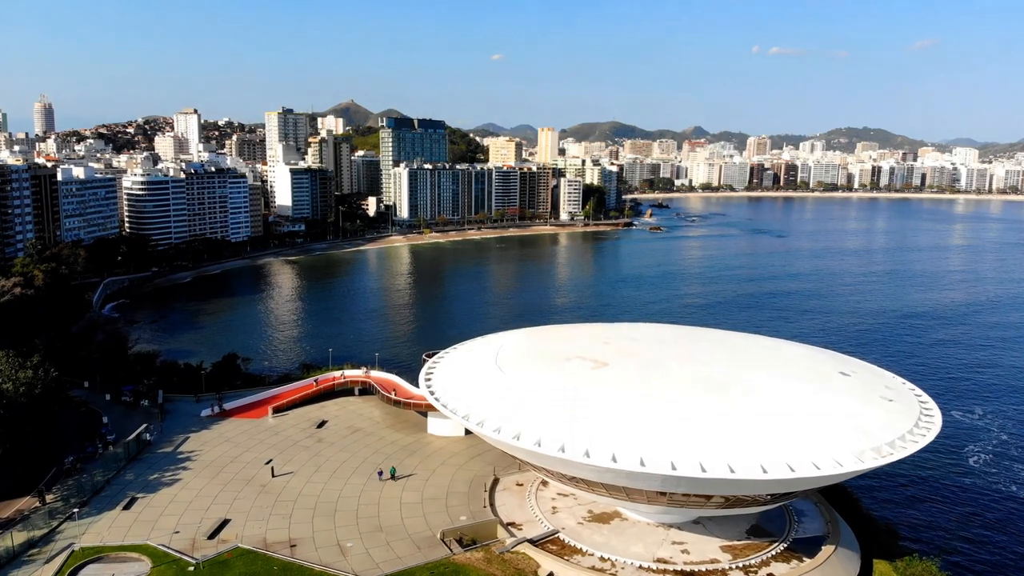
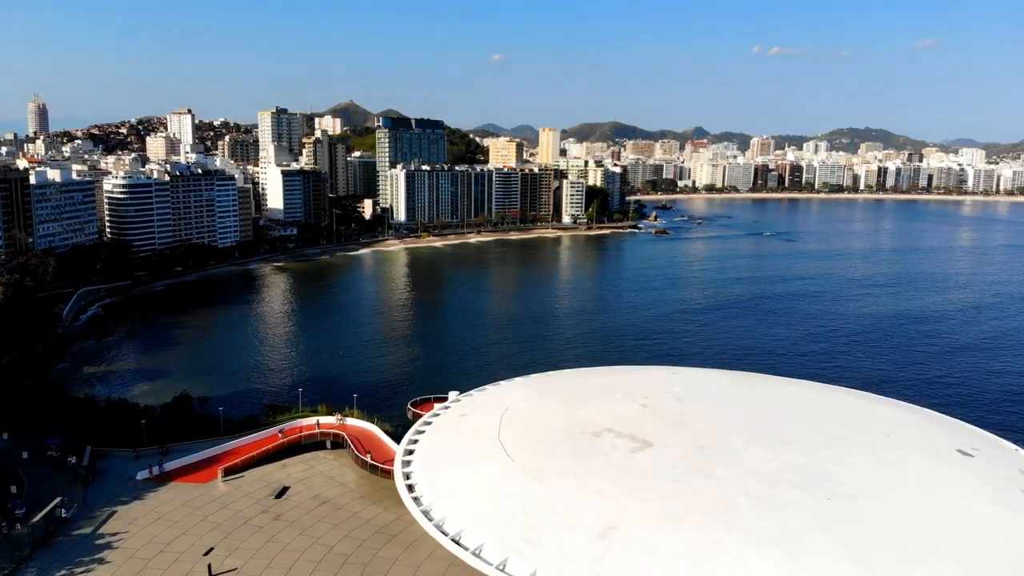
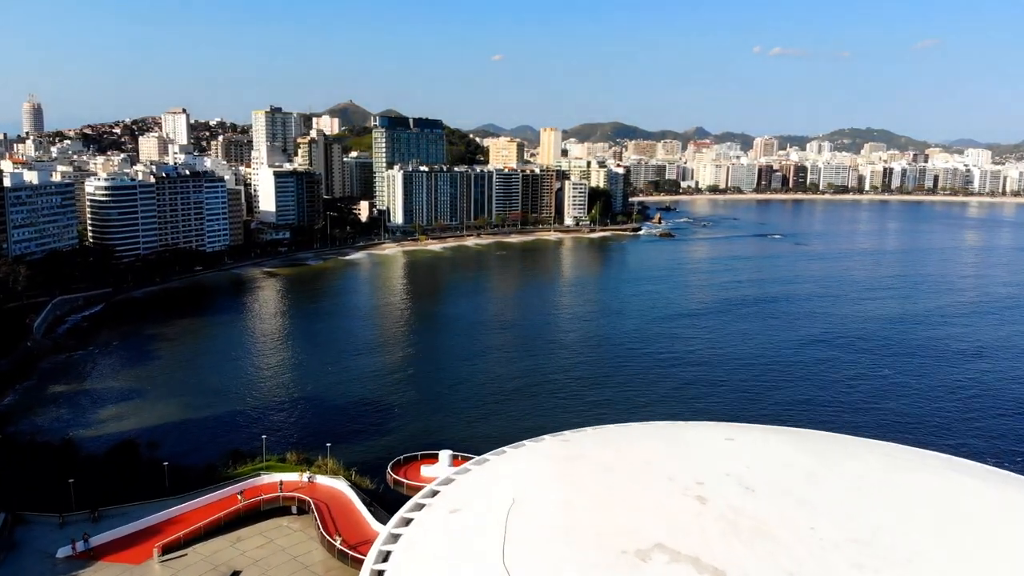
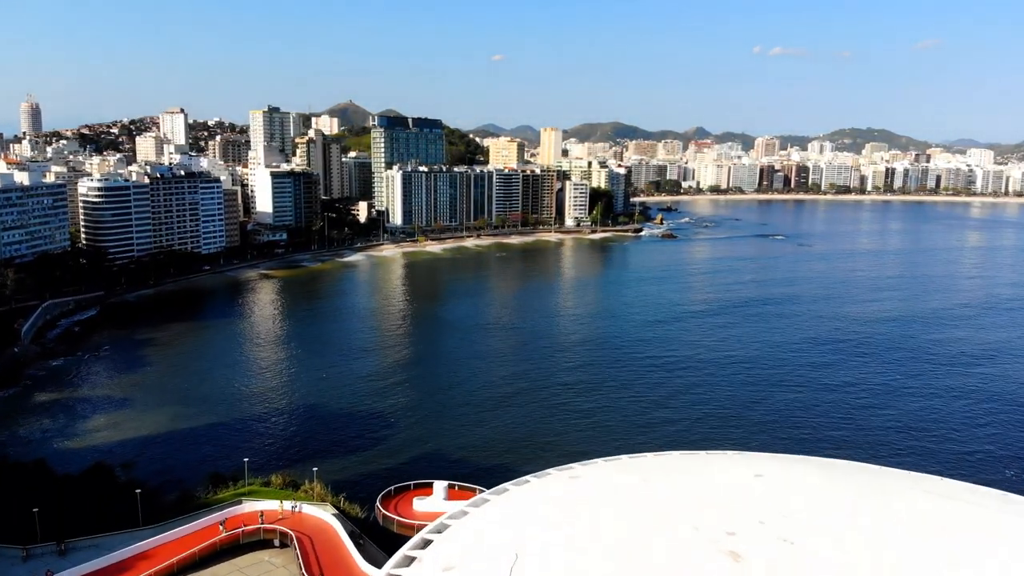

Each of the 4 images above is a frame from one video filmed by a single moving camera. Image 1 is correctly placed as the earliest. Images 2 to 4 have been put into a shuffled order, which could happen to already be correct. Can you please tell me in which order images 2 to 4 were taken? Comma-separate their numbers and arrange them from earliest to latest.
2, 3, 4
